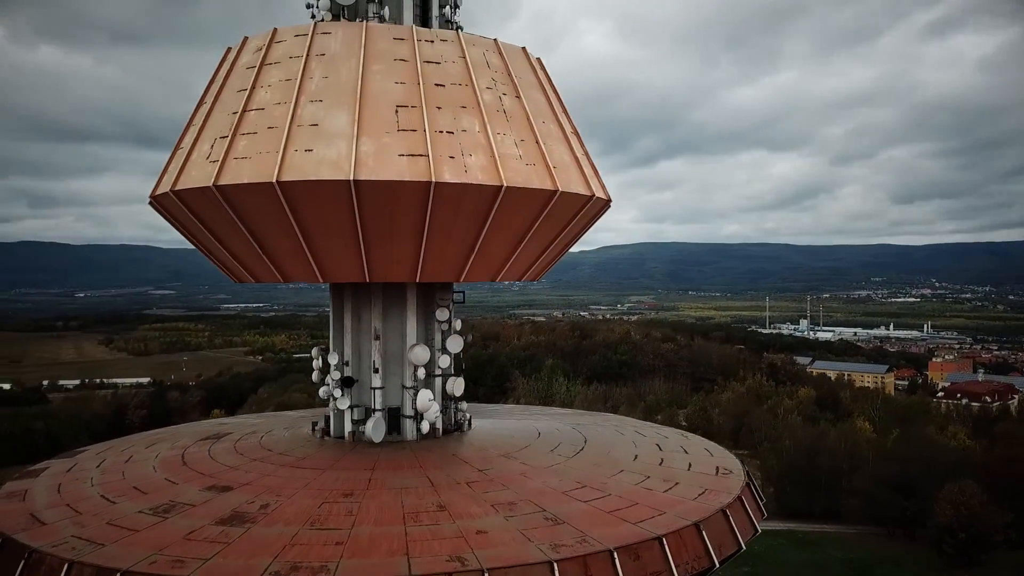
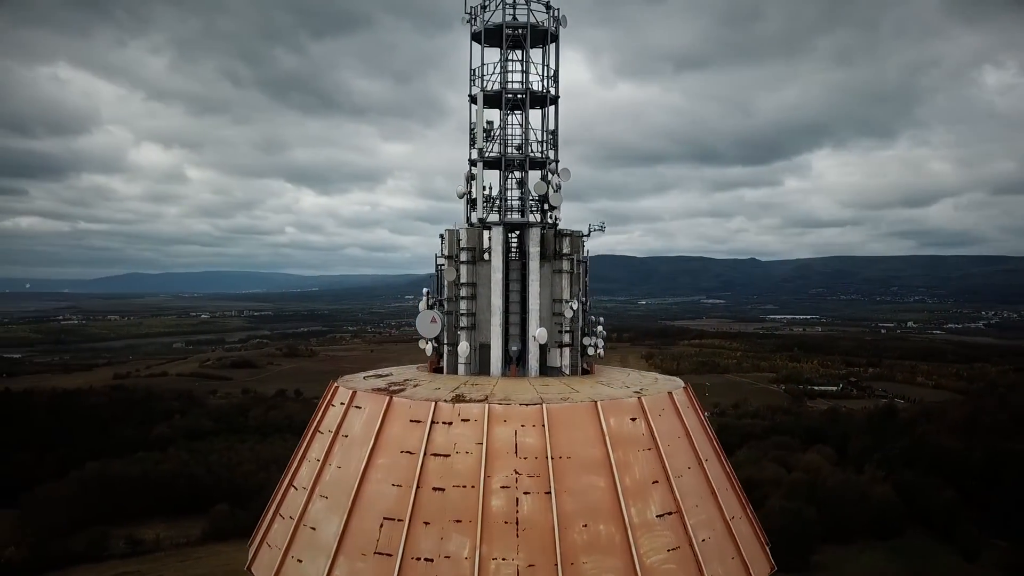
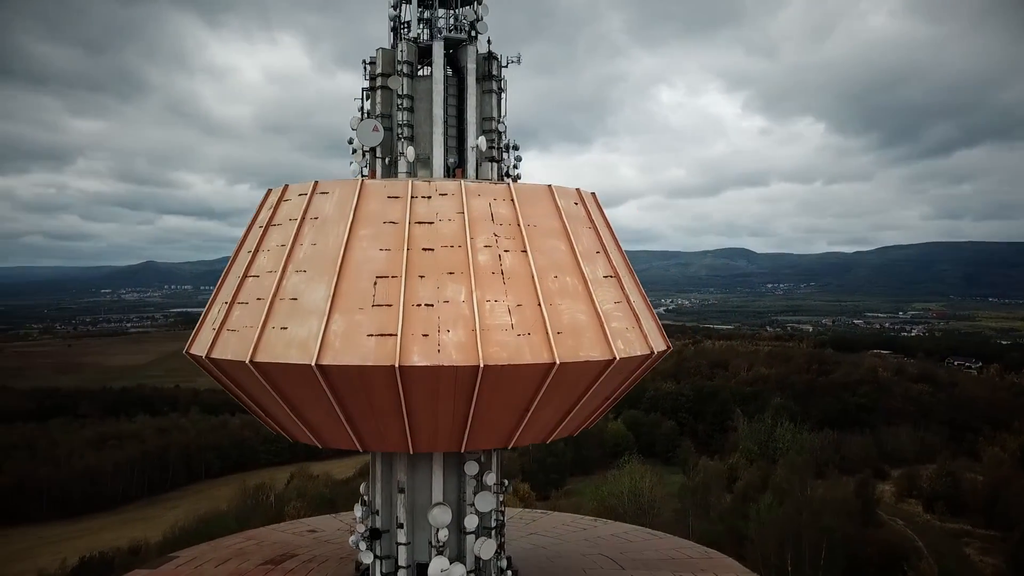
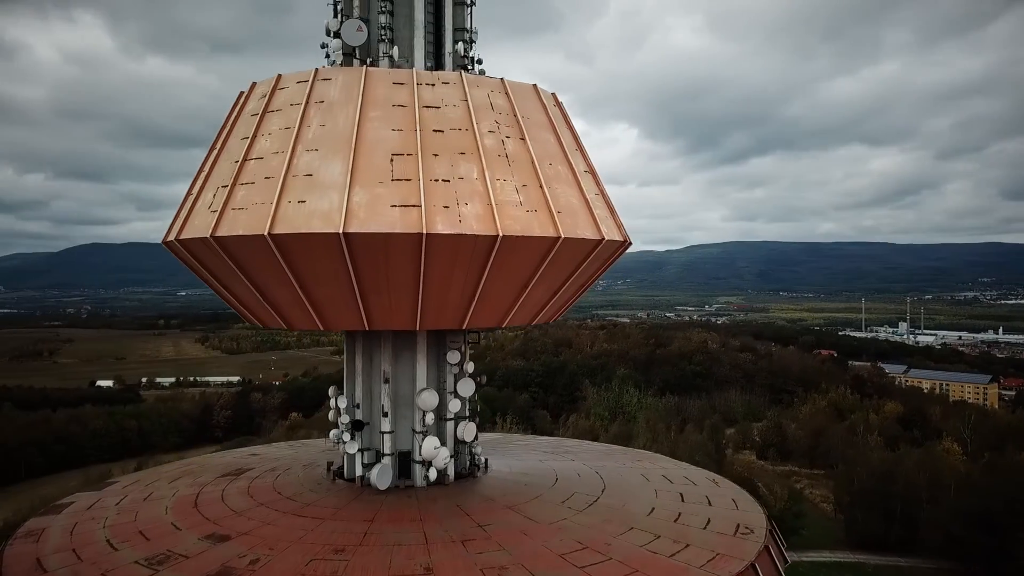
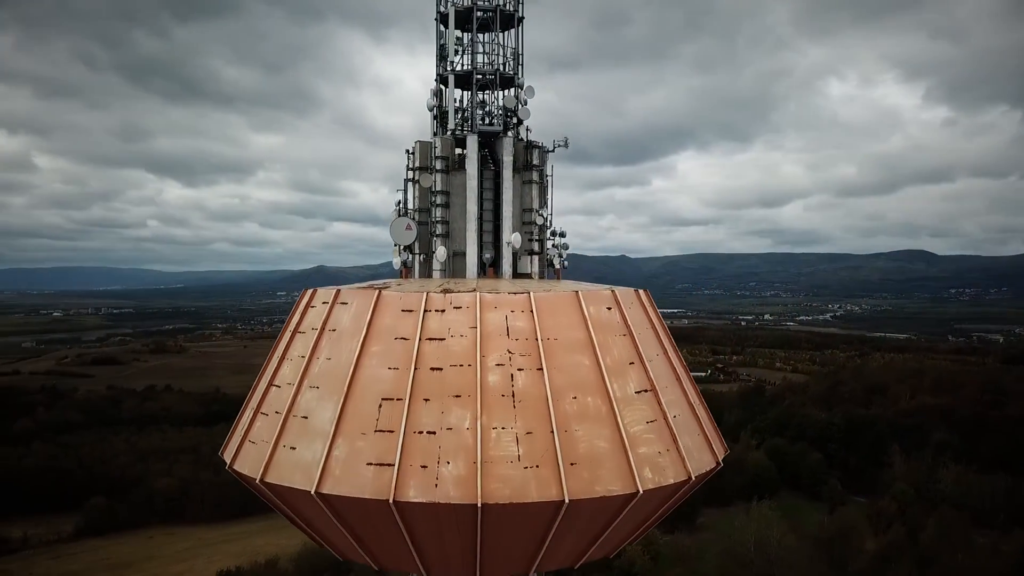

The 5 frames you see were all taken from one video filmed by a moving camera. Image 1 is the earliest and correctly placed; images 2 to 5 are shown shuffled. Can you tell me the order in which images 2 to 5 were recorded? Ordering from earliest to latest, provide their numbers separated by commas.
4, 3, 5, 2
